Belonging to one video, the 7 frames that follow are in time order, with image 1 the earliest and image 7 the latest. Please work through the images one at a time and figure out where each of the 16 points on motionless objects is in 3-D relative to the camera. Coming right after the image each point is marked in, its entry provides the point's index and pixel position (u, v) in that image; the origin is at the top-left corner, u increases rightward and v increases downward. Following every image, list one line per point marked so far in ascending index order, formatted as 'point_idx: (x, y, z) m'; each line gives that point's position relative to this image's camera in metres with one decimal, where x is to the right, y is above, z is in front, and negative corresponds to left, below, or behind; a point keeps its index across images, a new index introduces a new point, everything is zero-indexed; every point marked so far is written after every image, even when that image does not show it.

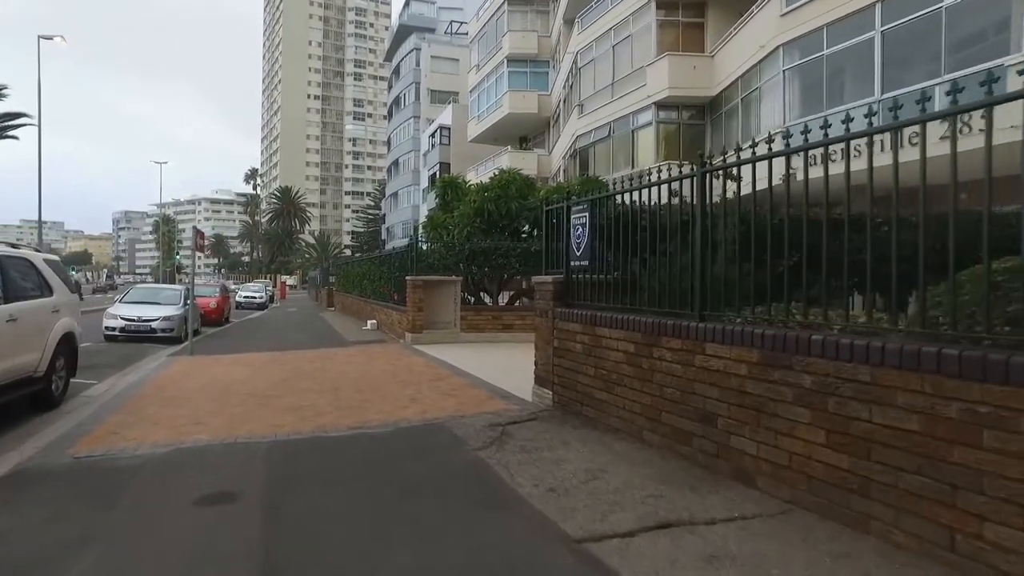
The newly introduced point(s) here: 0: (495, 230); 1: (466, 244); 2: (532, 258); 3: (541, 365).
0: (-0.4, +1.7, +18.3) m
1: (-1.1, +1.1, +16.9) m
2: (+0.6, +0.7, +17.1) m
3: (+0.4, -0.9, +8.0) m
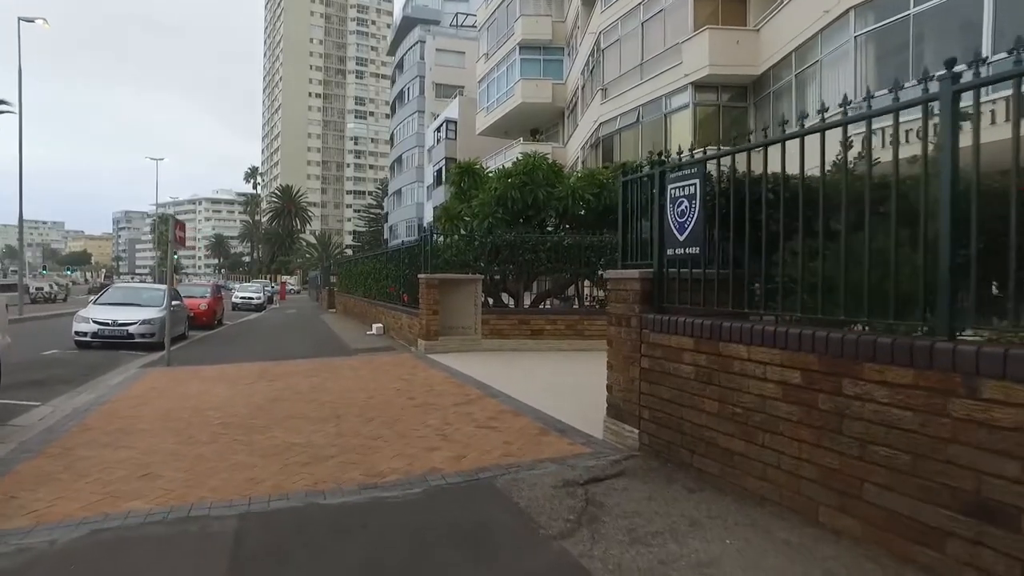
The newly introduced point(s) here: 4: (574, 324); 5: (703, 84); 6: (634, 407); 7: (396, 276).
0: (+0.2, +1.7, +16.2) m
1: (-0.5, +1.1, +14.8) m
2: (+1.2, +0.7, +14.9) m
3: (+1.0, -0.9, +5.8) m
4: (+1.3, -0.8, +14.6) m
5: (+5.8, +6.1, +20.1) m
6: (+1.0, -1.0, +5.7) m
7: (-3.1, +0.3, +17.8) m
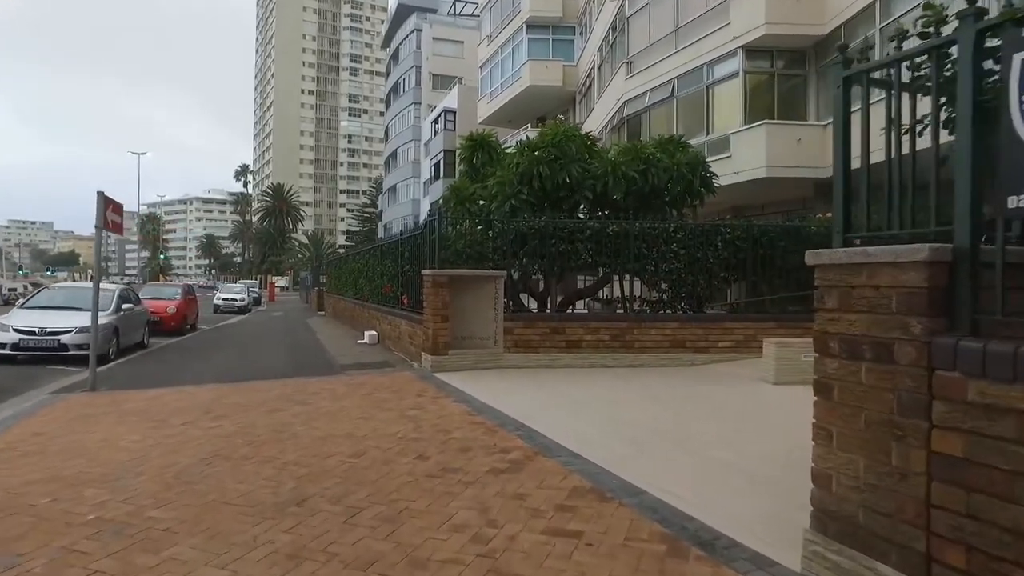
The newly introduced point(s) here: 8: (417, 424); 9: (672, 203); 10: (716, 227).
0: (+0.6, +1.7, +13.2) m
1: (0.0, +1.1, +11.8) m
2: (+1.7, +0.7, +11.9) m
3: (+1.5, -0.9, +2.9) m
4: (+1.8, -0.8, +11.6) m
5: (+6.2, +6.1, +17.2) m
6: (+1.6, -1.0, +2.7) m
7: (-2.6, +0.3, +14.8) m
8: (-1.0, -1.4, +6.7) m
9: (+3.1, +1.7, +13.6) m
10: (+3.7, +1.2, +12.2) m
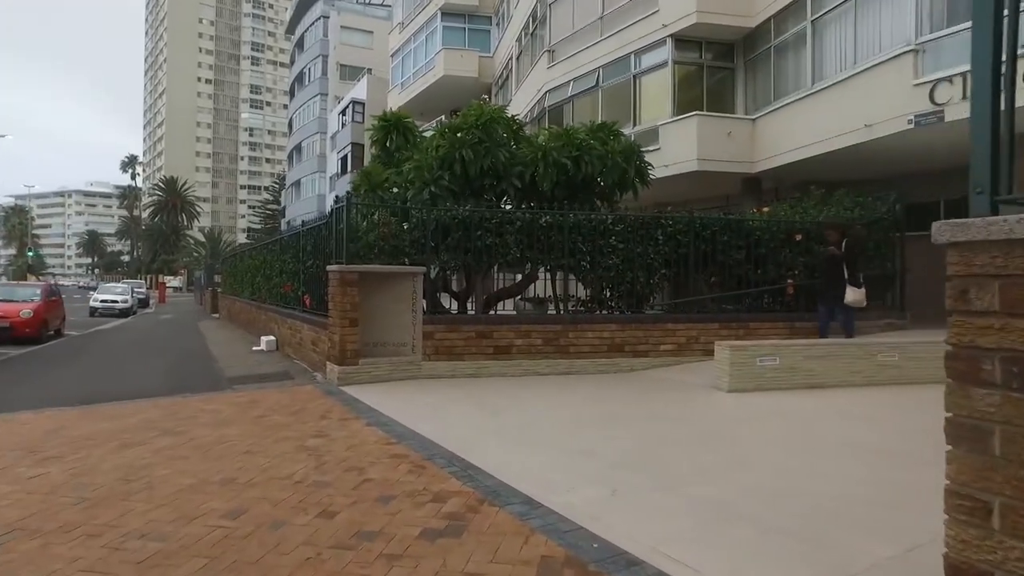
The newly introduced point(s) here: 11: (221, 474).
0: (-0.8, +1.7, +11.8) m
1: (-1.2, +1.2, +10.4) m
2: (+0.4, +0.8, +10.7) m
3: (+1.5, -0.8, +1.7) m
4: (+0.6, -0.8, +10.4) m
5: (+4.2, +6.2, +16.6) m
6: (+1.6, -0.9, +1.5) m
7: (-4.2, +0.3, +13.0) m
8: (-1.5, -1.3, +5.2) m
9: (+1.7, +1.7, +12.6) m
10: (+2.4, +1.2, +11.2) m
11: (-2.1, -1.3, +4.9) m
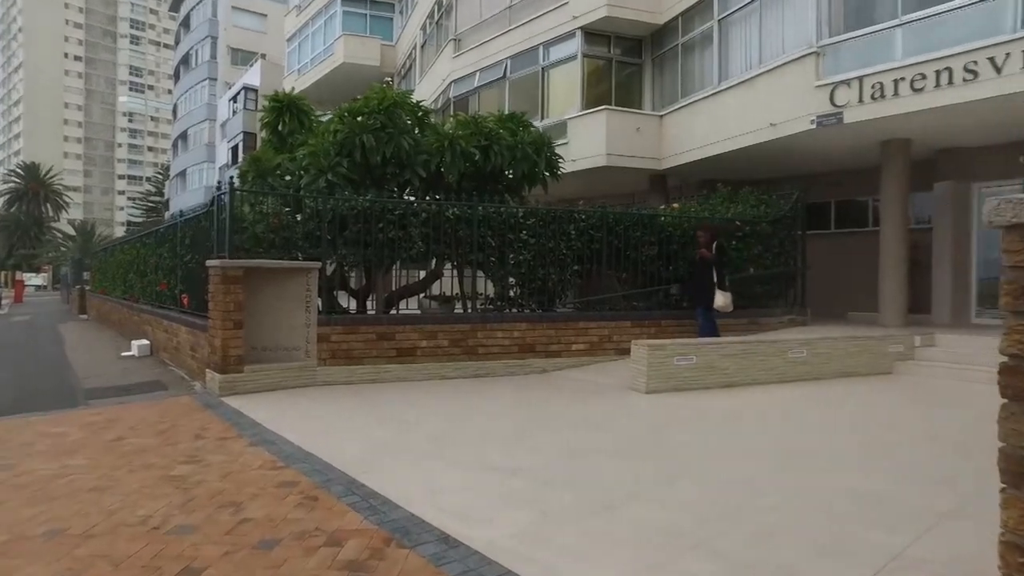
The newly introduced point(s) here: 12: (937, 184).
0: (-2.3, +1.7, +10.9) m
1: (-2.6, +1.2, +9.4) m
2: (-1.0, +0.8, +10.0) m
3: (+1.4, -0.8, +1.3) m
4: (-0.8, -0.8, +9.7) m
5: (+1.9, +6.2, +16.3) m
6: (+1.5, -0.9, +1.1) m
7: (-5.9, +0.4, +11.6) m
8: (-2.1, -1.3, +4.3) m
9: (0.0, +1.8, +12.0) m
10: (+0.9, +1.2, +10.8) m
11: (-2.6, -1.3, +3.8) m
12: (+9.1, +2.2, +14.2) m
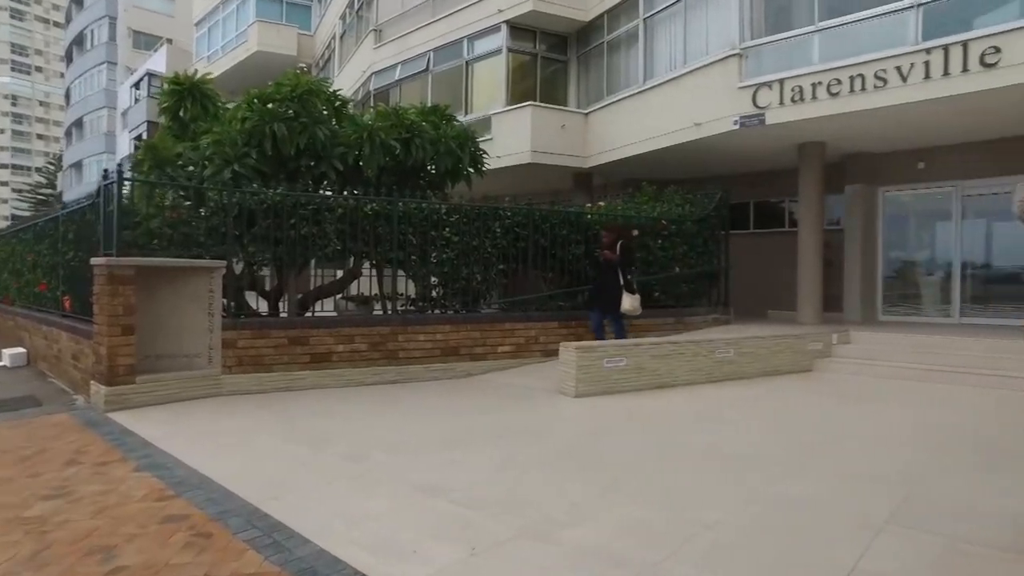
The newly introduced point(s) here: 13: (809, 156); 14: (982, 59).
0: (-3.5, +1.7, +10.2) m
1: (-3.6, +1.2, +8.6) m
2: (-2.1, +0.8, +9.4) m
3: (+1.3, -0.9, +1.0) m
4: (-1.8, -0.8, +9.2) m
5: (+0.1, +6.2, +16.0) m
6: (+1.4, -1.0, +0.8) m
7: (-7.1, +0.3, +10.4) m
8: (-2.5, -1.3, +3.6) m
9: (-1.3, +1.8, +11.5) m
10: (-0.3, +1.2, +10.4) m
11: (-3.0, -1.4, +3.1) m
12: (+7.4, +2.2, +14.8) m
13: (+6.0, +2.7, +13.6) m
14: (+6.9, +3.4, +10.0) m
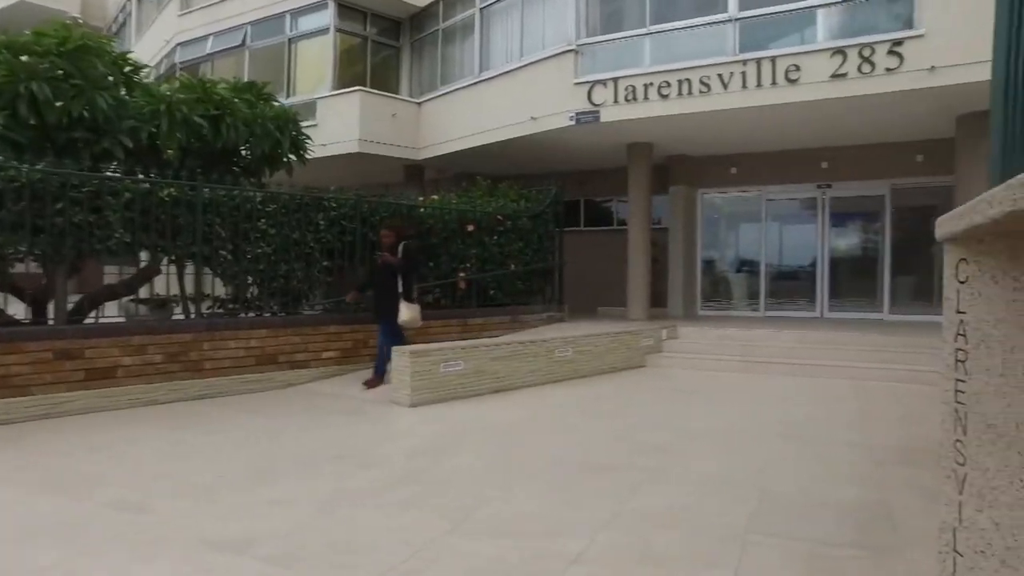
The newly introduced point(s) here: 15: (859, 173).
0: (-5.8, +1.7, +8.3) m
1: (-5.4, +1.2, +6.8) m
2: (-4.2, +0.8, +7.9) m
3: (+1.2, -0.9, +0.6) m
4: (-3.8, -0.8, +7.7) m
5: (-3.7, +6.3, +14.8) m
6: (+1.3, -1.0, +0.5) m
7: (-9.3, +0.3, +7.6) m
8: (-3.1, -1.4, +2.2) m
9: (-4.0, +1.8, +10.1) m
10: (-2.7, +1.2, +9.3) m
11: (-3.5, -1.4, +1.6) m
12: (+3.7, +2.3, +15.4) m
13: (+2.6, +2.7, +14.0) m
14: (+4.4, +3.4, +10.7) m
15: (+7.1, +2.4, +13.8) m
